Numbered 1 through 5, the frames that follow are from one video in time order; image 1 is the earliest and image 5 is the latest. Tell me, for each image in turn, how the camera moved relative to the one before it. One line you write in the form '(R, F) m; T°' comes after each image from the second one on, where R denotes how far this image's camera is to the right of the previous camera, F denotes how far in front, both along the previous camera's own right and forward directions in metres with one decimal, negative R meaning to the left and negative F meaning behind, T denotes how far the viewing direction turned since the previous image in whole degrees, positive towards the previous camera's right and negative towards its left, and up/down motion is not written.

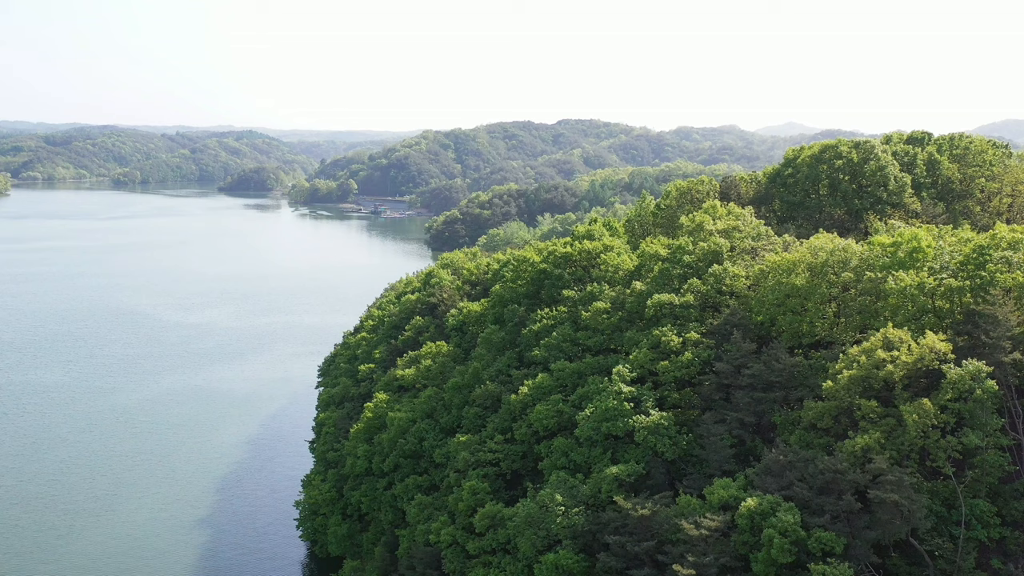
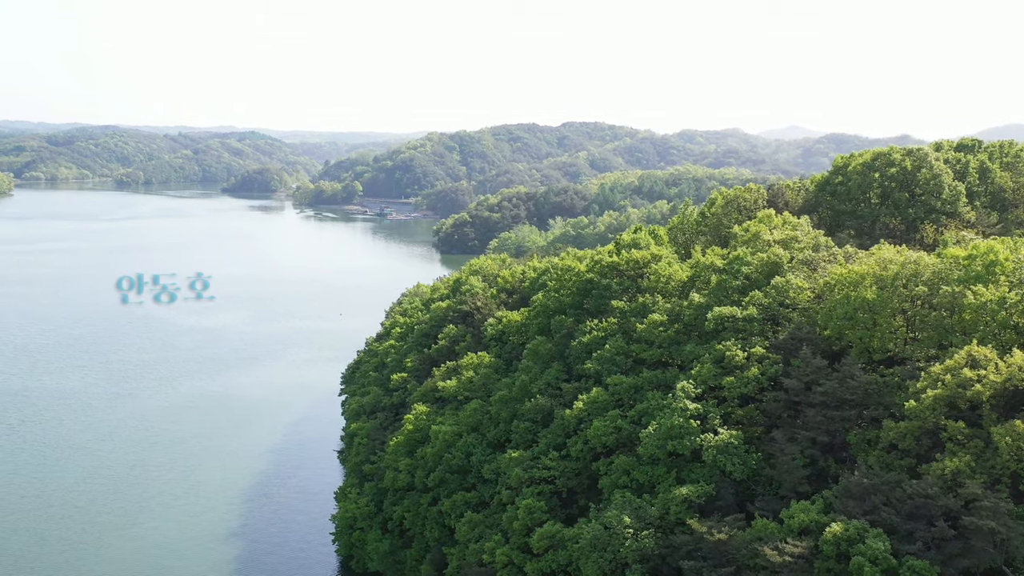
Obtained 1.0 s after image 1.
(-1.7, +0.7) m; 0°
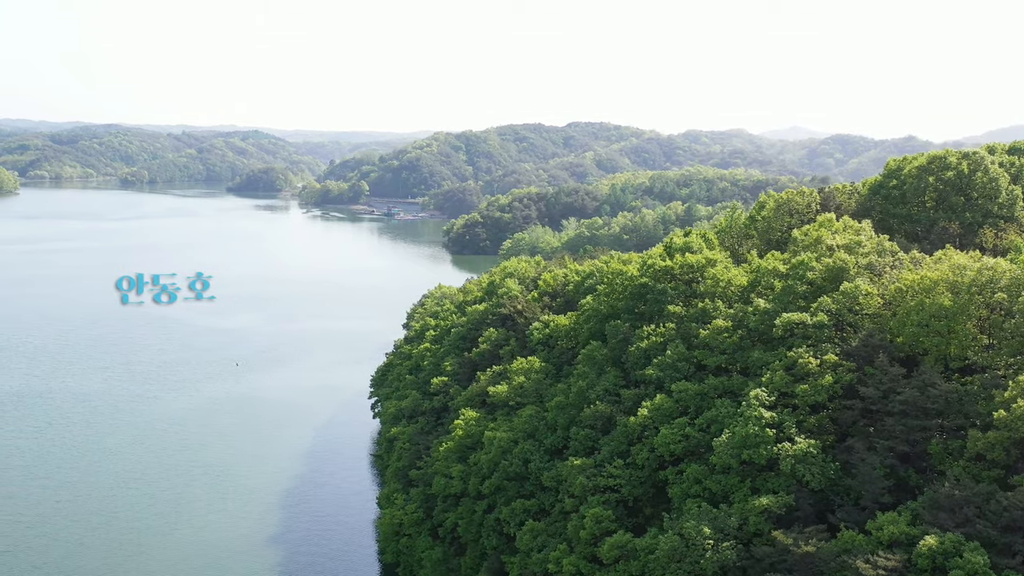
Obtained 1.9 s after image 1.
(-2.0, +0.3) m; 0°
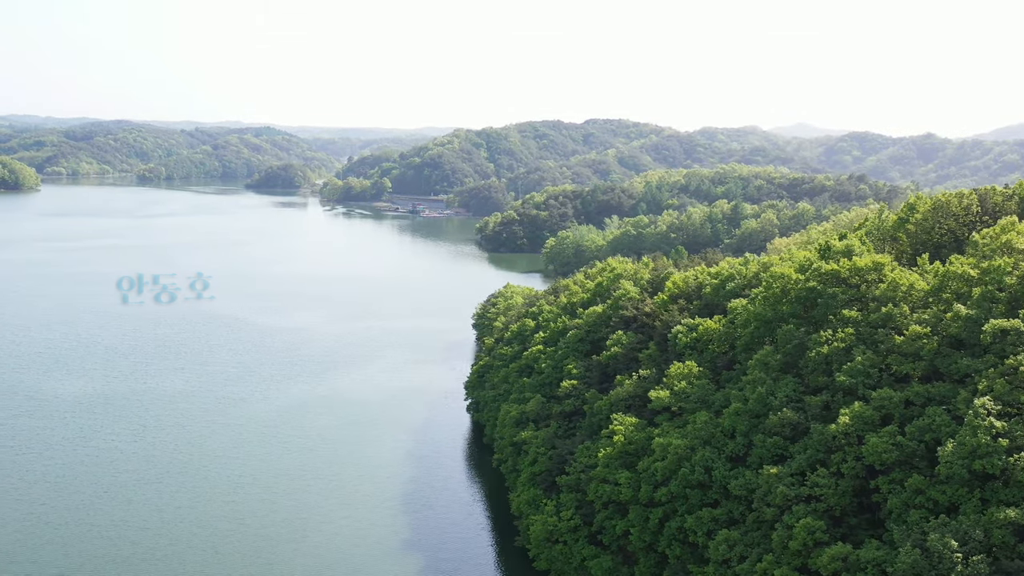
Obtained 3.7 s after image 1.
(-5.9, +0.5) m; 0°
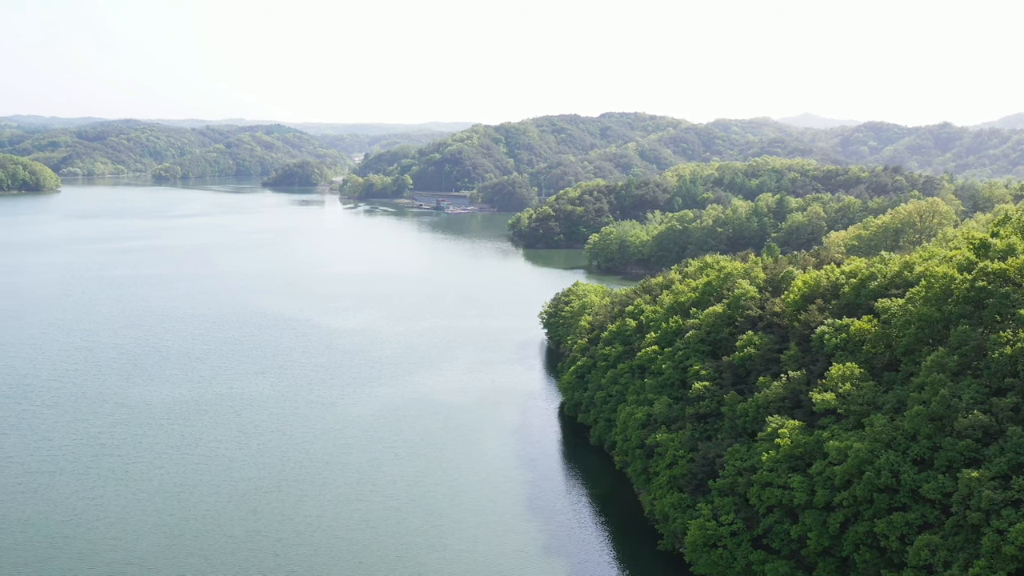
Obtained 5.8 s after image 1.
(-5.9, +0.3) m; 0°
